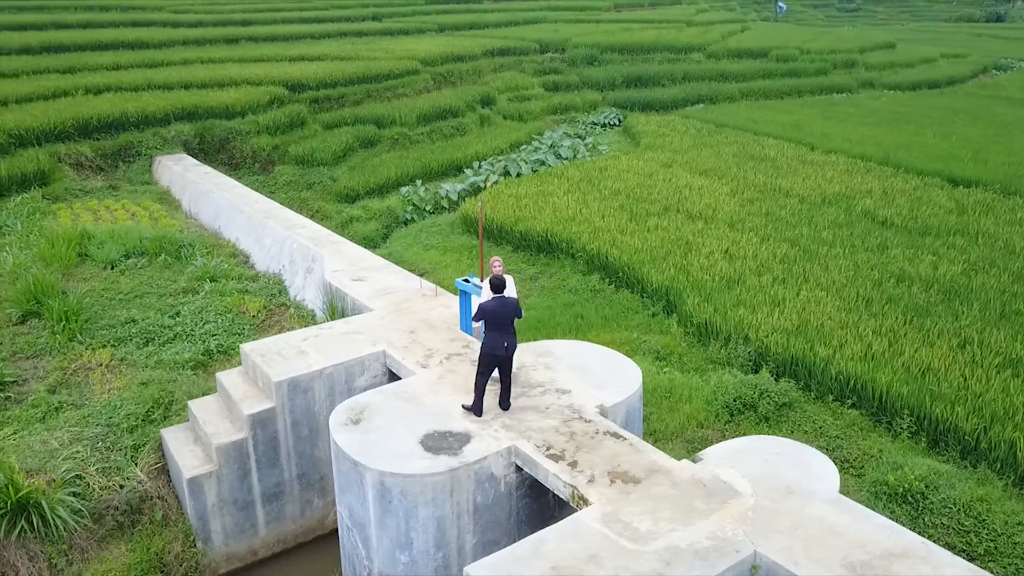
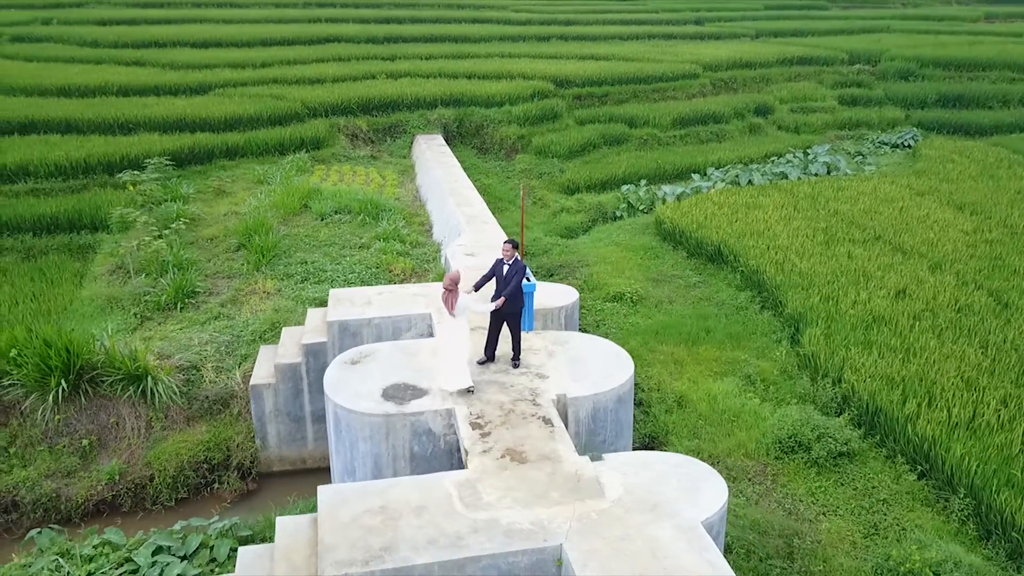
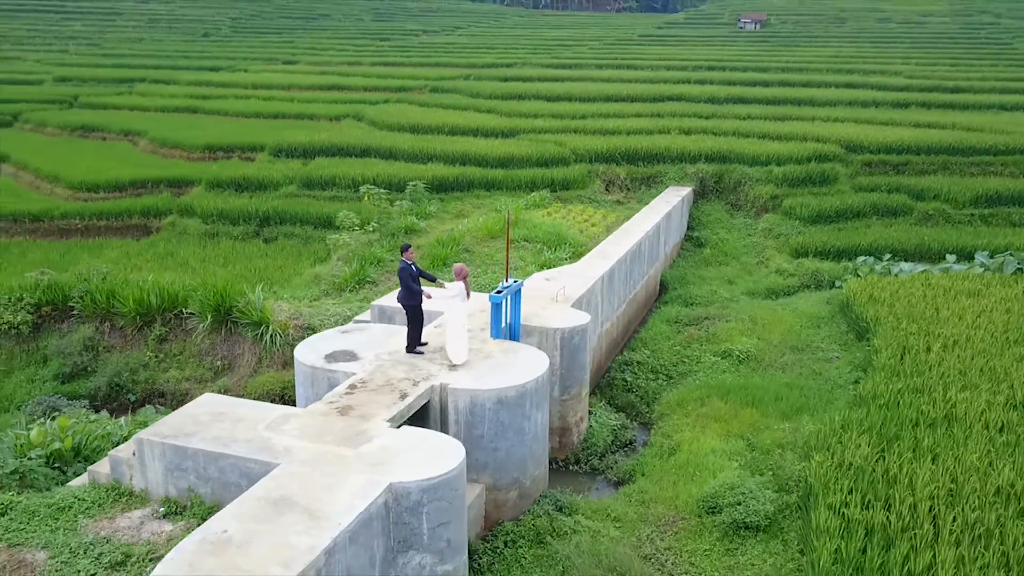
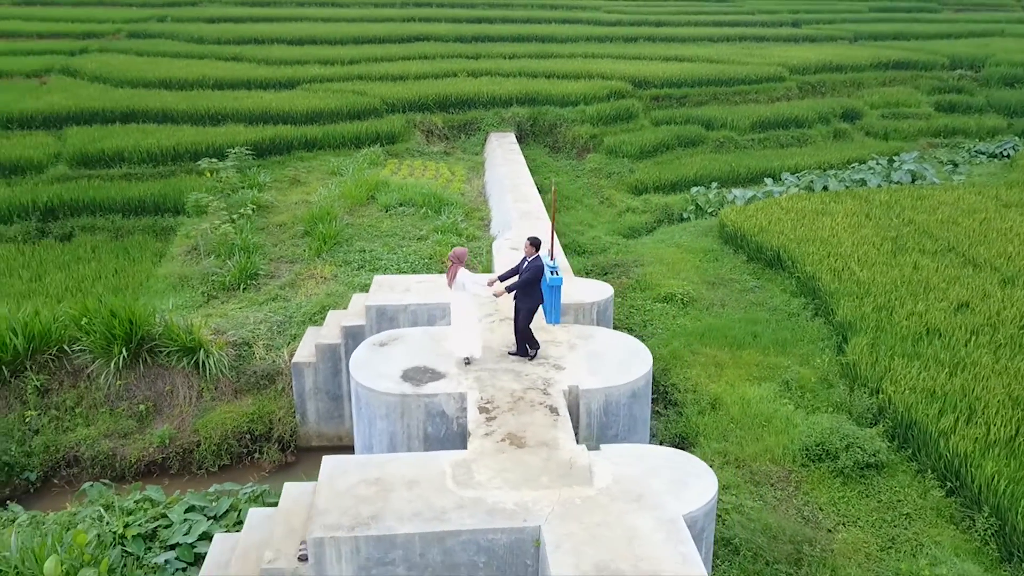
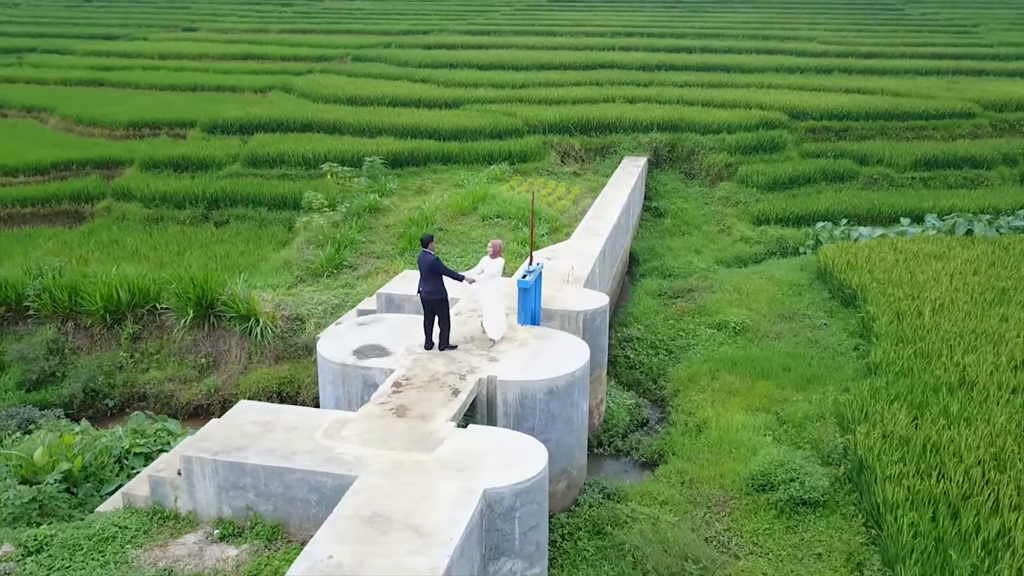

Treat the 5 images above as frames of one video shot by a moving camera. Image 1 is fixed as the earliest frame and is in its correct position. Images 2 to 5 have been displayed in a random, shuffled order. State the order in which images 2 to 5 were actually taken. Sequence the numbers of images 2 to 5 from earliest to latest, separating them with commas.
2, 4, 5, 3
